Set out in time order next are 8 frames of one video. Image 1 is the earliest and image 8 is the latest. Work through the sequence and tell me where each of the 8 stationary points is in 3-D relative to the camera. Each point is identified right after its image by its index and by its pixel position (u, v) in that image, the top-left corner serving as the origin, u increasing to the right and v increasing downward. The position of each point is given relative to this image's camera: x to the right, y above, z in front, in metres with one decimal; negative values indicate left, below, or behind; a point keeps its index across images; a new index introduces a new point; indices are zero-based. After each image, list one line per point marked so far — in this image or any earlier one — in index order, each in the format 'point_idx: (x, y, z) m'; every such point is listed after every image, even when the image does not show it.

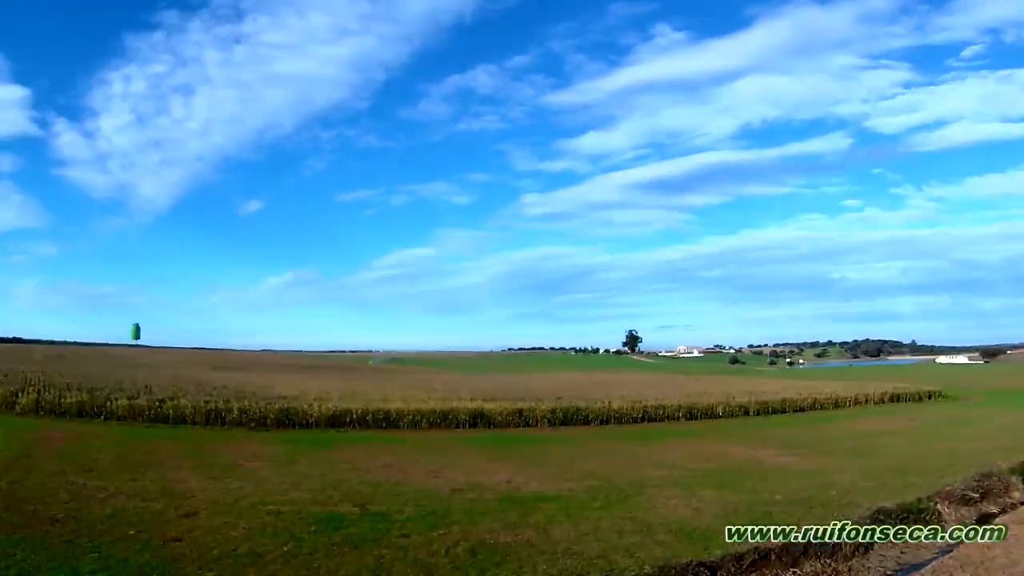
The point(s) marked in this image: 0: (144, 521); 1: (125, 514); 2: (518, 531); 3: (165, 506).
0: (-8.4, -5.3, +18.9) m
1: (-9.2, -5.4, +19.5) m
2: (+0.1, -5.5, +18.6) m
3: (-8.5, -5.3, +20.1) m
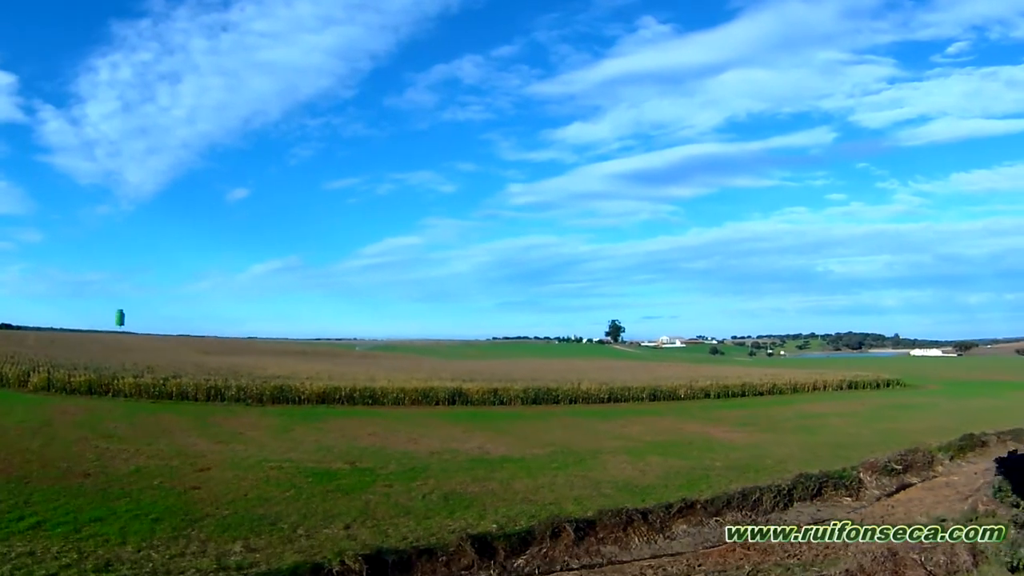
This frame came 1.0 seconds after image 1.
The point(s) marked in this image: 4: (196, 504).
0: (-9.3, -5.0, +22.0) m
1: (-10.1, -5.0, +22.6) m
2: (-0.7, -5.3, +21.8) m
3: (-9.4, -5.0, +23.2) m
4: (-7.4, -5.1, +19.1) m
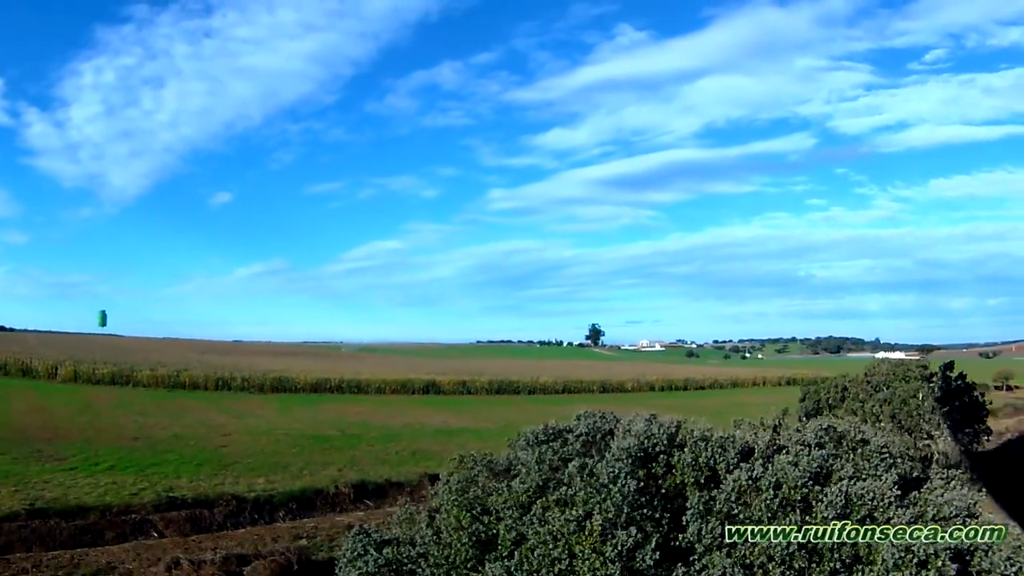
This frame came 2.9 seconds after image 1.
0: (-10.9, -5.2, +28.5) m
1: (-11.8, -5.2, +29.1) m
2: (-2.4, -5.5, +28.5) m
3: (-11.1, -5.2, +29.7) m
4: (-9.0, -5.3, +25.6) m
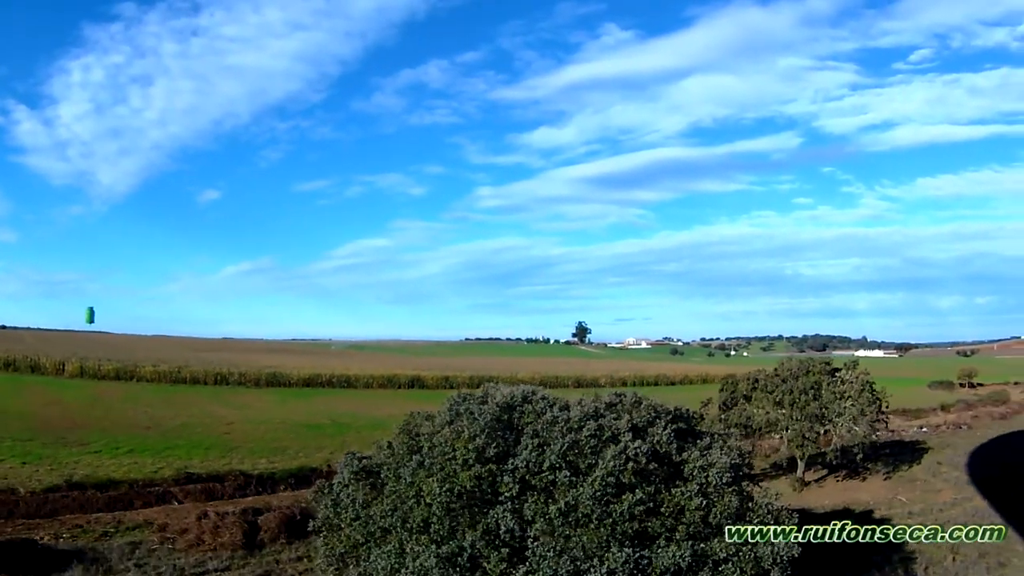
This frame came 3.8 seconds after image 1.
0: (-12.0, -5.4, +32.0) m
1: (-12.9, -5.4, +32.5) m
2: (-3.5, -5.7, +32.1) m
3: (-12.2, -5.4, +33.2) m
4: (-10.1, -5.5, +29.1) m
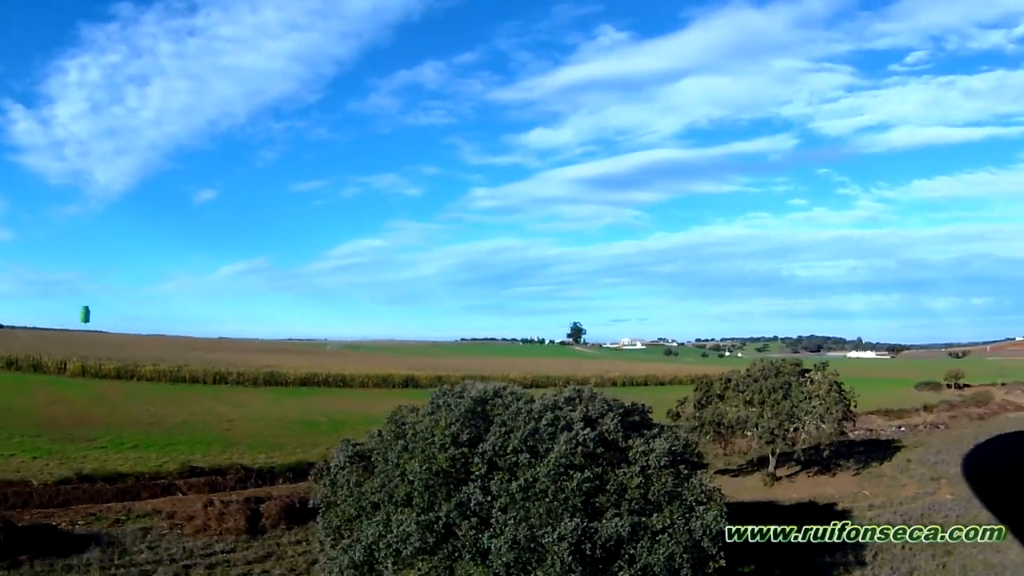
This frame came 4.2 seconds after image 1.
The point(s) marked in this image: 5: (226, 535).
0: (-12.5, -5.5, +33.3) m
1: (-13.4, -5.5, +33.9) m
2: (-4.0, -5.9, +33.5) m
3: (-12.7, -5.5, +34.5) m
4: (-10.5, -5.6, +30.5) m
5: (-5.8, -5.0, +16.5) m
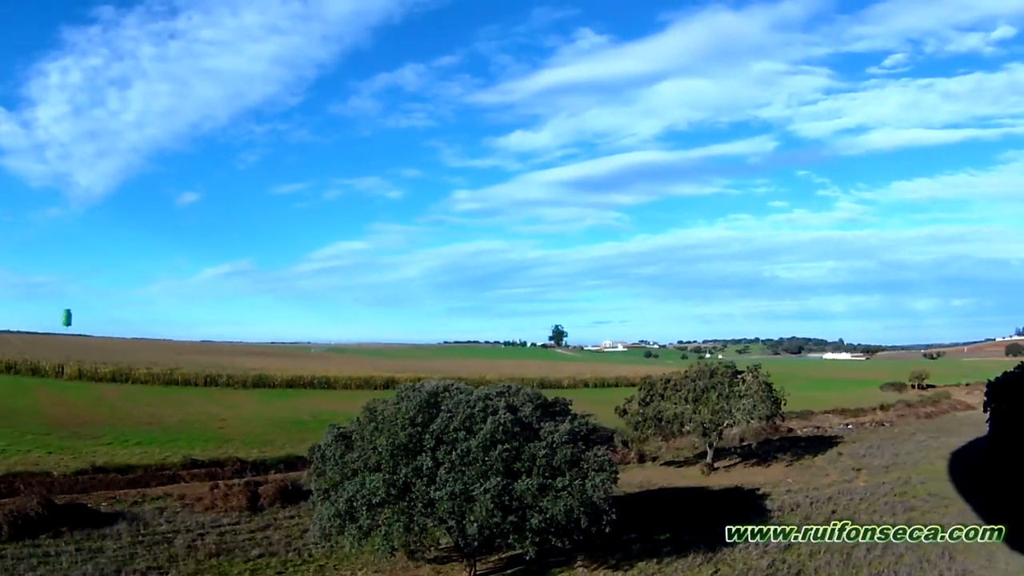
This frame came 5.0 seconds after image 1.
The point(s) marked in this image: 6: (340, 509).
0: (-13.9, -6.0, +36.4) m
1: (-14.7, -6.0, +36.9) m
2: (-5.4, -6.3, +36.7) m
3: (-14.1, -5.9, +37.5) m
4: (-11.8, -6.0, +33.6) m
5: (-6.8, -5.4, +19.7) m
6: (-2.8, -3.6, +13.3) m
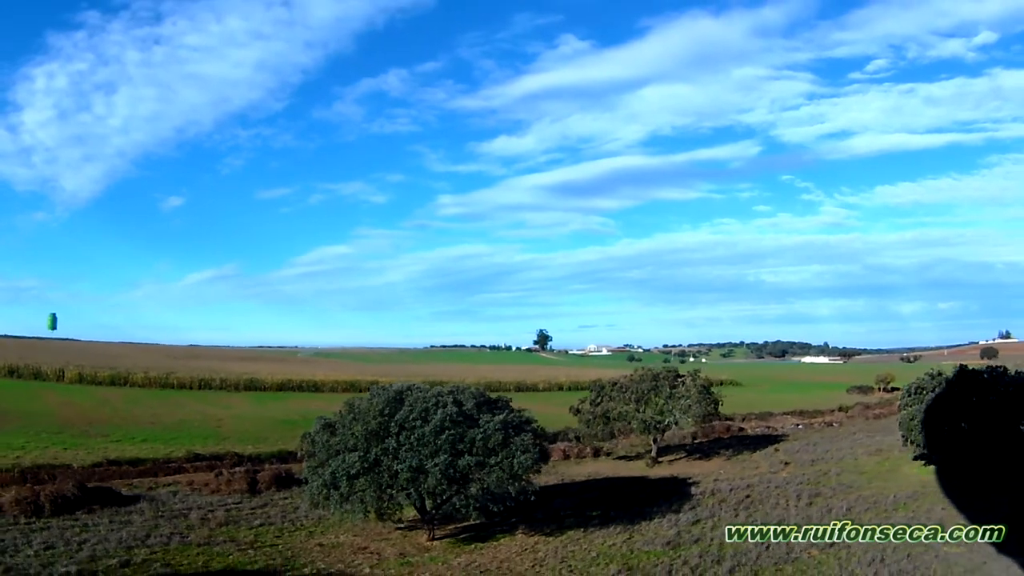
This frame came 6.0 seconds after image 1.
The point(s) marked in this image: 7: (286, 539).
0: (-15.4, -6.5, +40.0) m
1: (-16.2, -6.6, +40.5) m
2: (-6.9, -6.9, +40.5) m
3: (-15.6, -6.5, +41.2) m
4: (-13.3, -6.6, +37.2) m
5: (-8.0, -5.9, +23.5) m
6: (-3.9, -4.1, +17.1) m
7: (-5.2, -5.7, +18.6) m
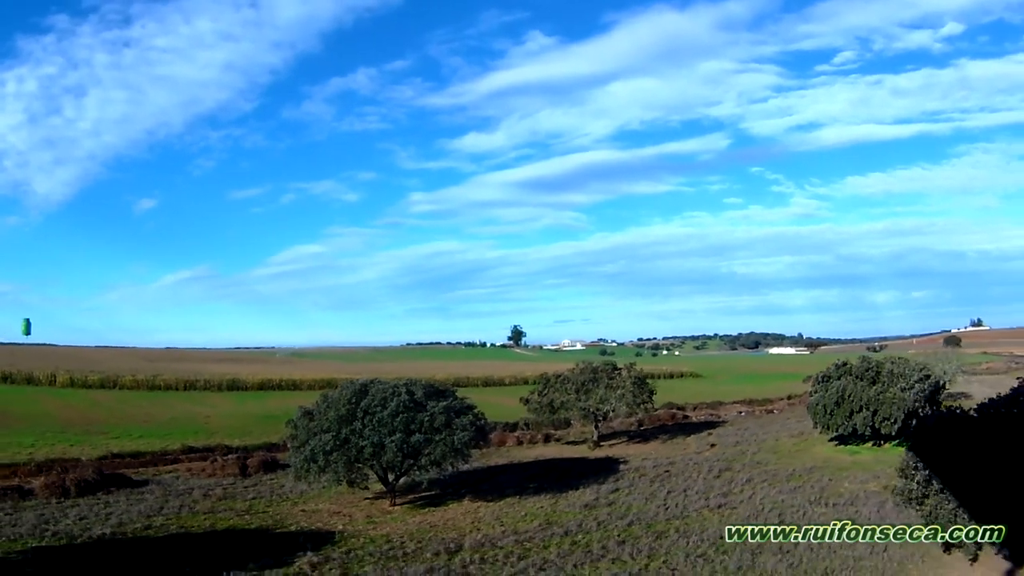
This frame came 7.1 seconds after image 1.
0: (-17.5, -7.1, +44.1) m
1: (-18.4, -7.1, +44.6) m
2: (-9.0, -7.3, +44.8) m
3: (-17.8, -7.1, +45.2) m
4: (-15.4, -7.1, +41.4) m
5: (-9.7, -6.4, +27.8) m
6: (-5.4, -4.5, +21.5) m
7: (-6.7, -6.2, +23.0) m
